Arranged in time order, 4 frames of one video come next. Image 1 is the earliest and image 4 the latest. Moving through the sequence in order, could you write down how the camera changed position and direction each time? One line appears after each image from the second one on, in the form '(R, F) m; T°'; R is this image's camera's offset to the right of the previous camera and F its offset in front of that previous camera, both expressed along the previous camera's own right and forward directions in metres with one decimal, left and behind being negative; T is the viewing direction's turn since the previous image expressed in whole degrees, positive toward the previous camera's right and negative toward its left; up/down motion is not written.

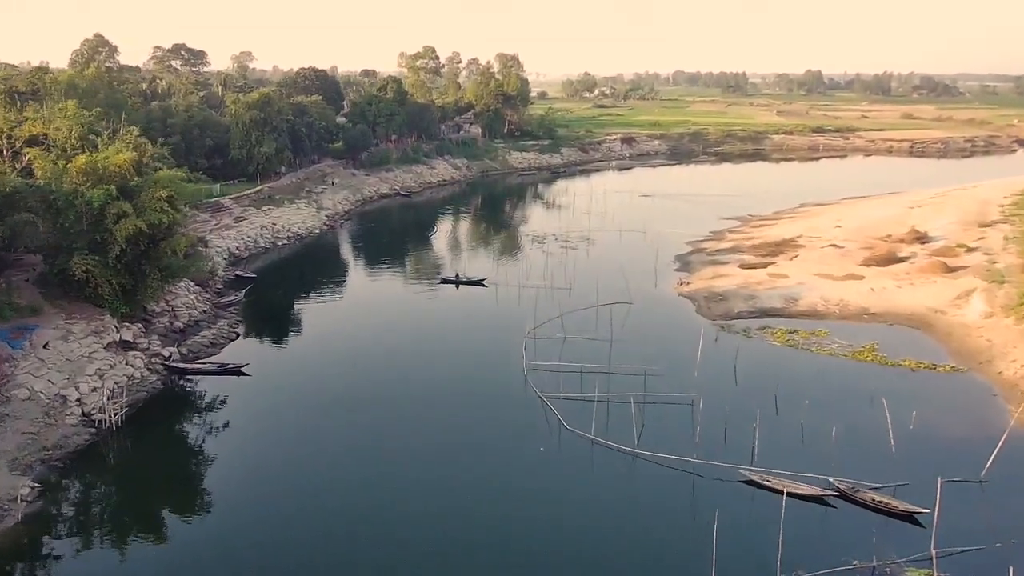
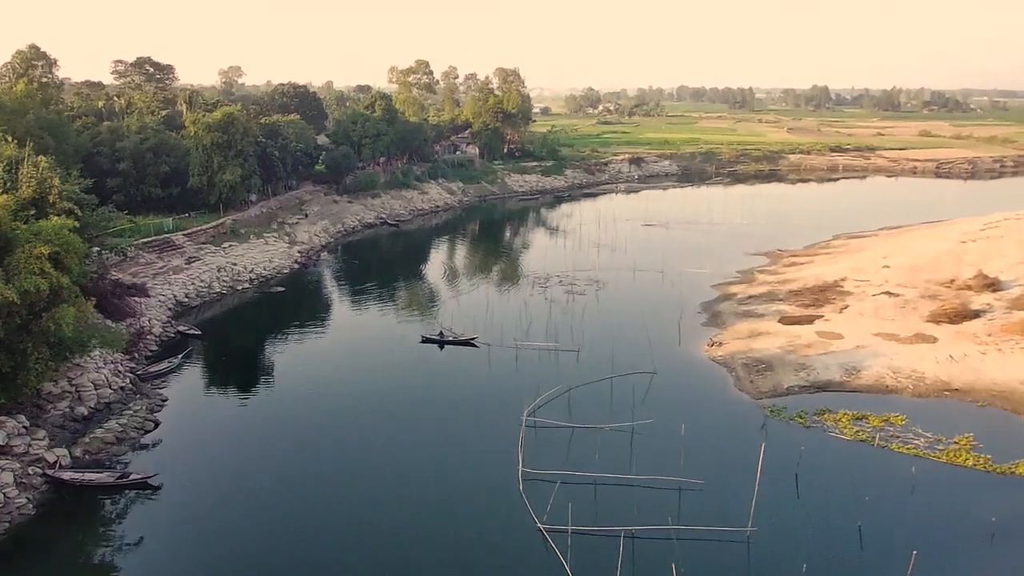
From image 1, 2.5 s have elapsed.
(+0.2, +5.7) m; 0°
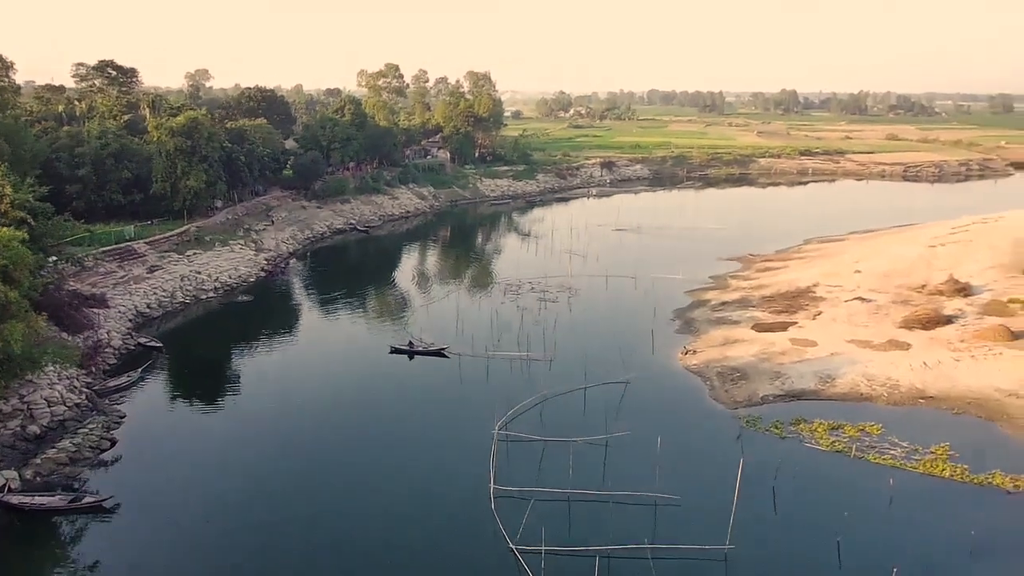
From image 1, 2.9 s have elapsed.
(+0.1, +0.5) m; +2°
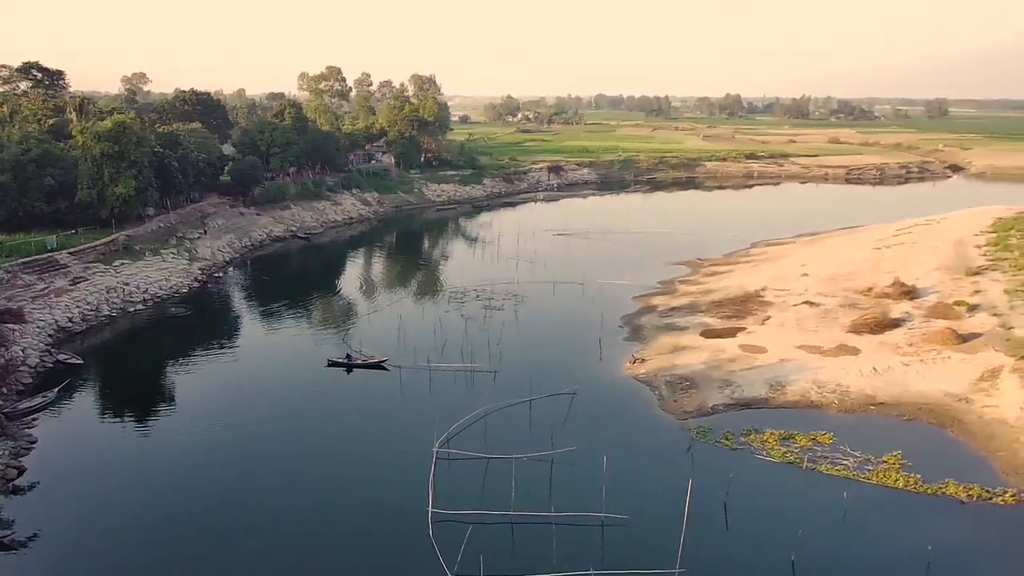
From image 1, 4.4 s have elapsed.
(+0.3, +0.9) m; +3°
